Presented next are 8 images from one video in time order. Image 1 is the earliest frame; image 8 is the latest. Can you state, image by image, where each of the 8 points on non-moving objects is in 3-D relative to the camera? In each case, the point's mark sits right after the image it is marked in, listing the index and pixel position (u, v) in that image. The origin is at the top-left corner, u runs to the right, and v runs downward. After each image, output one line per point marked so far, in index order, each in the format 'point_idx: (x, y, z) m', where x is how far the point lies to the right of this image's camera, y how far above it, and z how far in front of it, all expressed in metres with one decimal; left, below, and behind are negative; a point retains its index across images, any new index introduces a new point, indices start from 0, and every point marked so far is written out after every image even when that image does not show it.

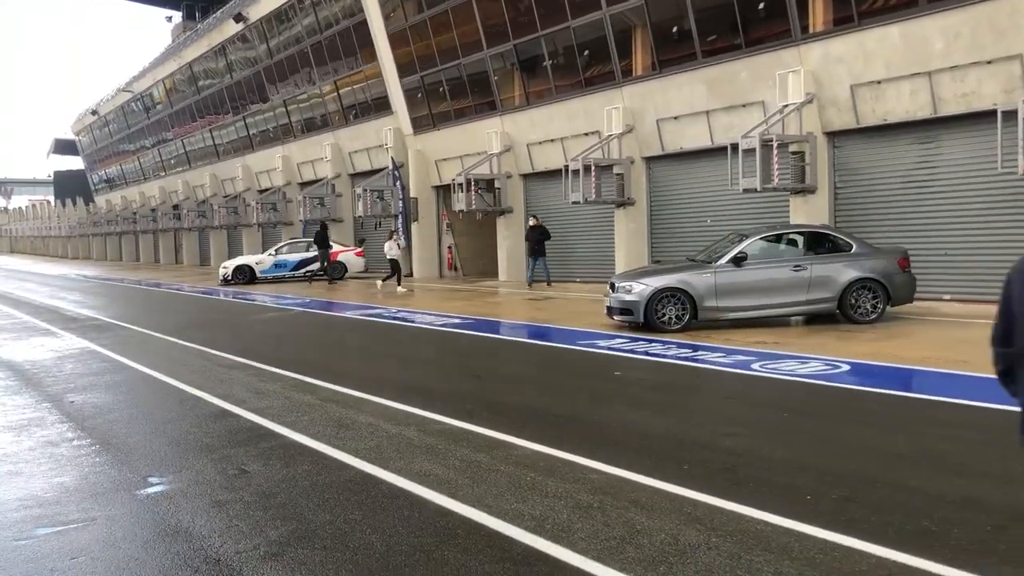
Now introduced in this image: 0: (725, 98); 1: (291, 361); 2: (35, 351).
0: (+6.8, +6.1, +18.2) m
1: (-4.4, -1.4, +11.1) m
2: (-11.1, -1.5, +13.2) m
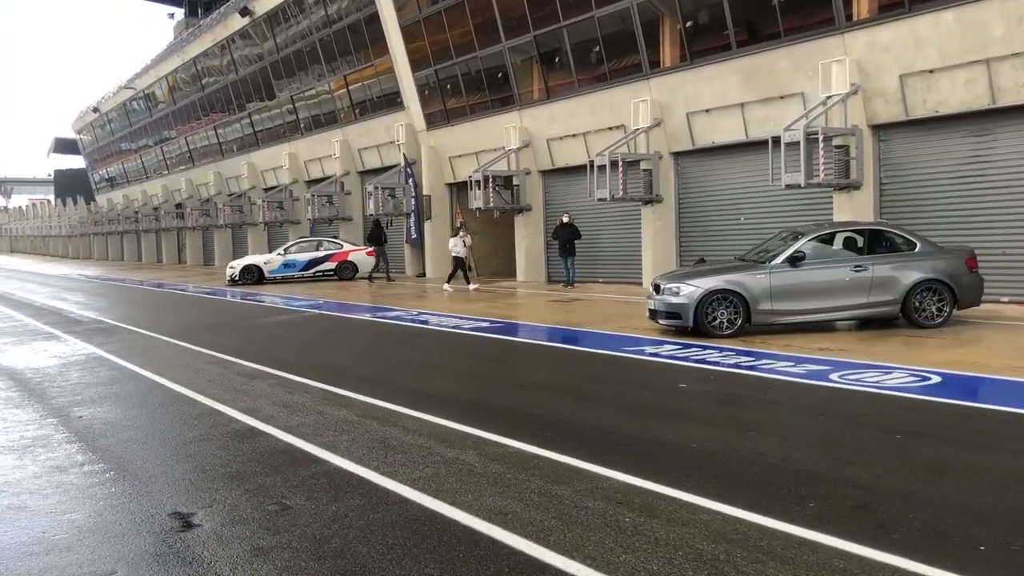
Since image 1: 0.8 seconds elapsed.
0: (+7.6, +6.0, +17.3) m
1: (-3.6, -1.5, +10.3) m
2: (-10.3, -1.5, +12.3) m
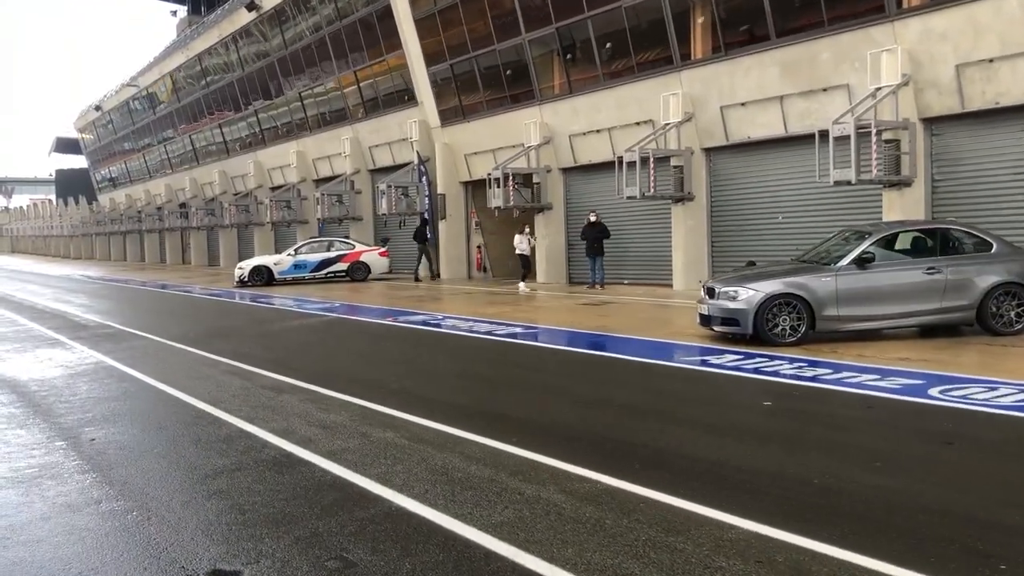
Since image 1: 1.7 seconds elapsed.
0: (+8.4, +6.0, +16.5) m
1: (-2.8, -1.6, +9.4) m
2: (-9.5, -1.6, +11.5) m
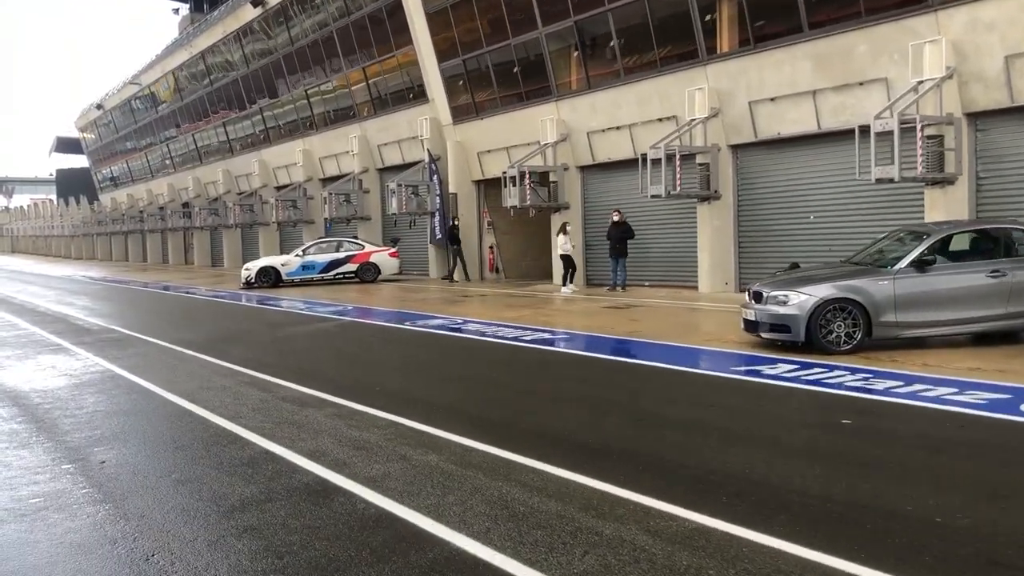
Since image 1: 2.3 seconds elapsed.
0: (+9.0, +5.9, +15.8) m
1: (-2.1, -1.6, +8.7) m
2: (-8.9, -1.7, +10.8) m
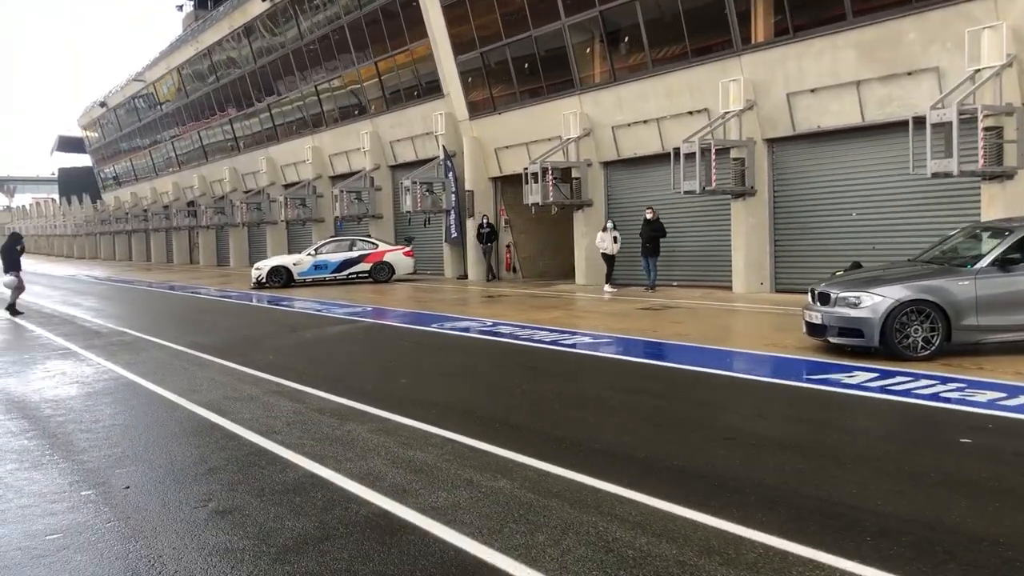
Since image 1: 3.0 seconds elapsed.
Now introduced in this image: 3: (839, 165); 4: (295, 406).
0: (+9.8, +5.9, +15.0) m
1: (-1.4, -1.6, +8.0) m
2: (-8.1, -1.7, +10.0) m
3: (+9.4, +3.5, +16.3) m
4: (-3.1, -1.7, +8.0) m
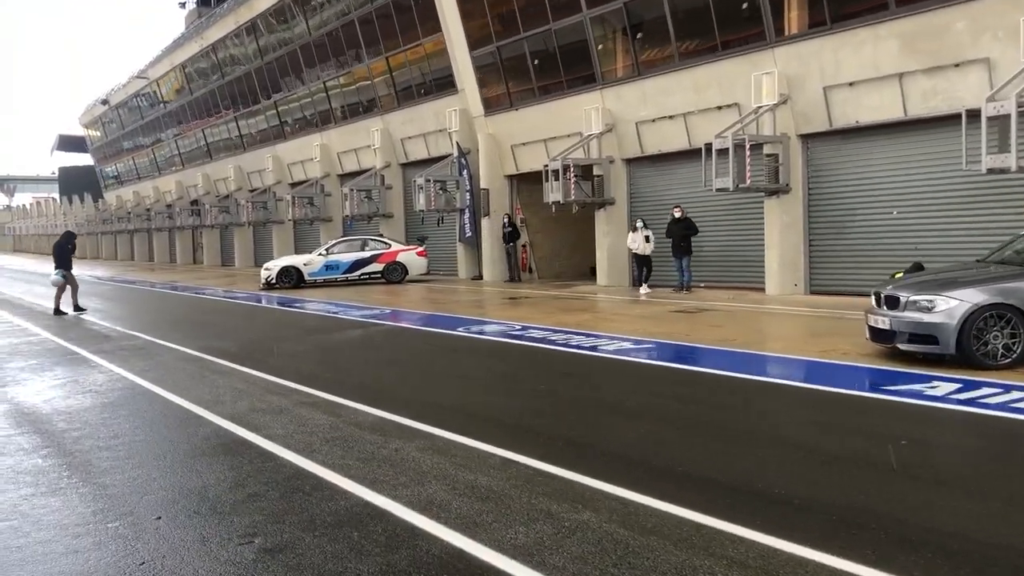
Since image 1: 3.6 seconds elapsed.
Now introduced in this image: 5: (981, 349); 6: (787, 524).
0: (+10.6, +5.9, +14.3) m
1: (-0.6, -1.7, +7.3) m
2: (-7.4, -1.7, +9.4) m
3: (+10.1, +3.5, +15.7) m
4: (-2.4, -1.7, +7.4) m
5: (+7.0, -0.9, +8.5) m
6: (+2.2, -1.9, +4.6) m
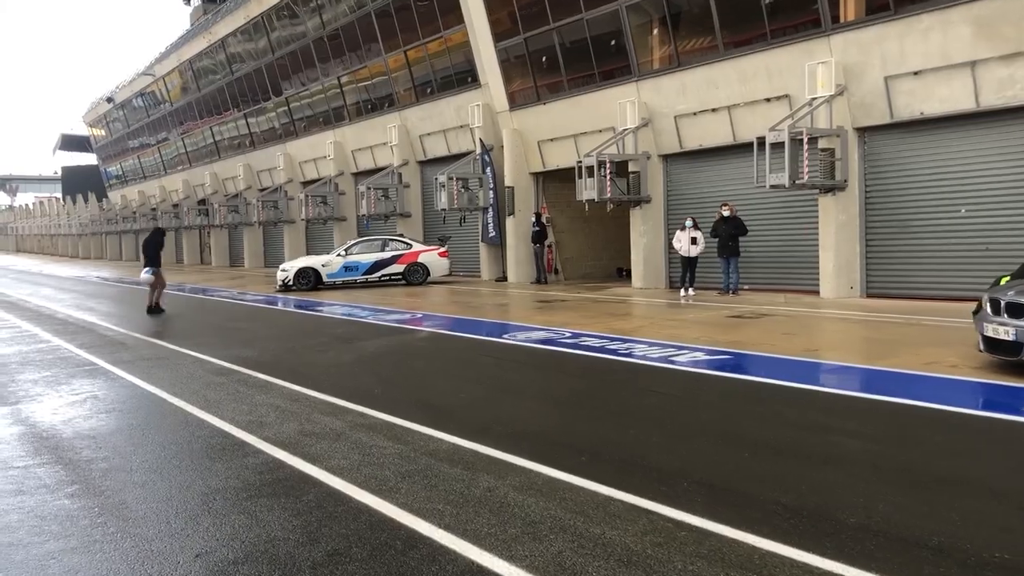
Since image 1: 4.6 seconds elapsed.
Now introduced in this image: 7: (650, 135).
0: (+11.6, +5.8, +13.3) m
1: (+0.4, -1.8, +6.3) m
2: (-6.3, -1.8, +8.4) m
3: (+11.2, +3.4, +14.7) m
4: (-1.3, -1.8, +6.4) m
5: (+8.1, -1.0, +7.5) m
6: (+3.3, -2.0, +3.6) m
7: (+4.8, +5.3, +19.6) m
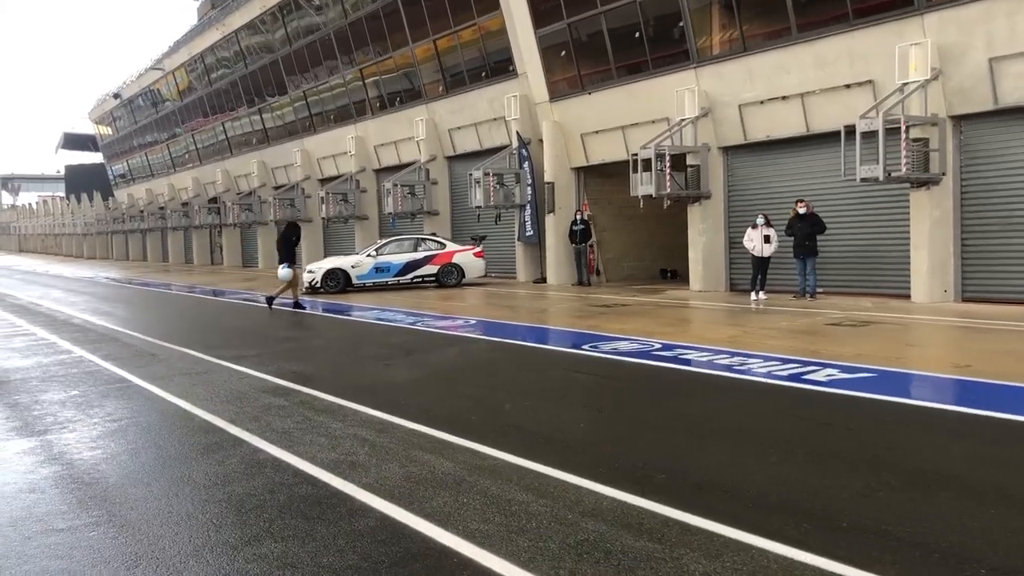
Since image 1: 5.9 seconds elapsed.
0: (+13.2, +5.7, +11.9) m
1: (+2.0, -1.9, +5.0) m
2: (-4.7, -1.9, +7.0) m
3: (+12.8, +3.3, +13.3) m
4: (+0.3, -1.9, +5.0) m
5: (+9.6, -1.1, +6.1) m
6: (+4.9, -2.1, +2.3) m
7: (+6.4, +5.2, +18.2) m
